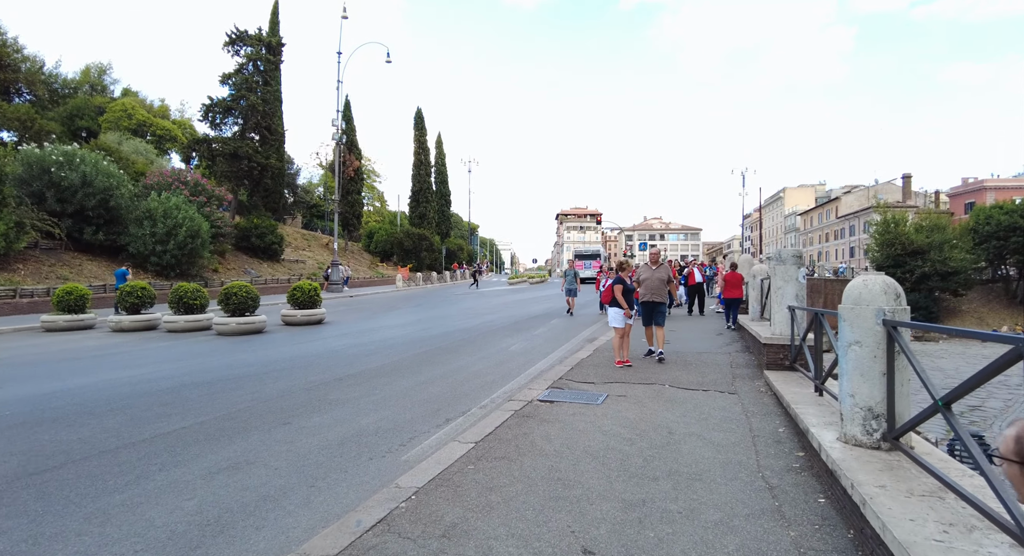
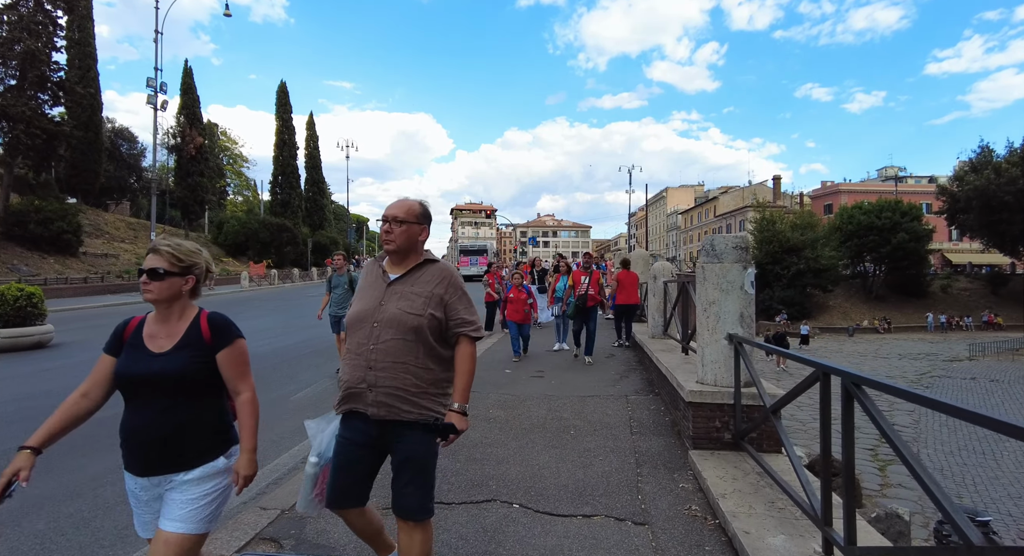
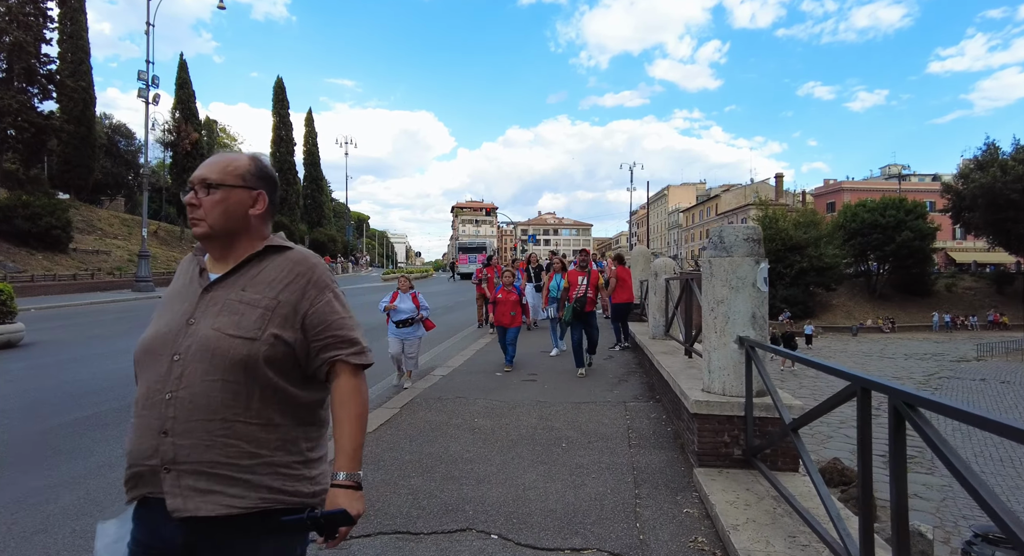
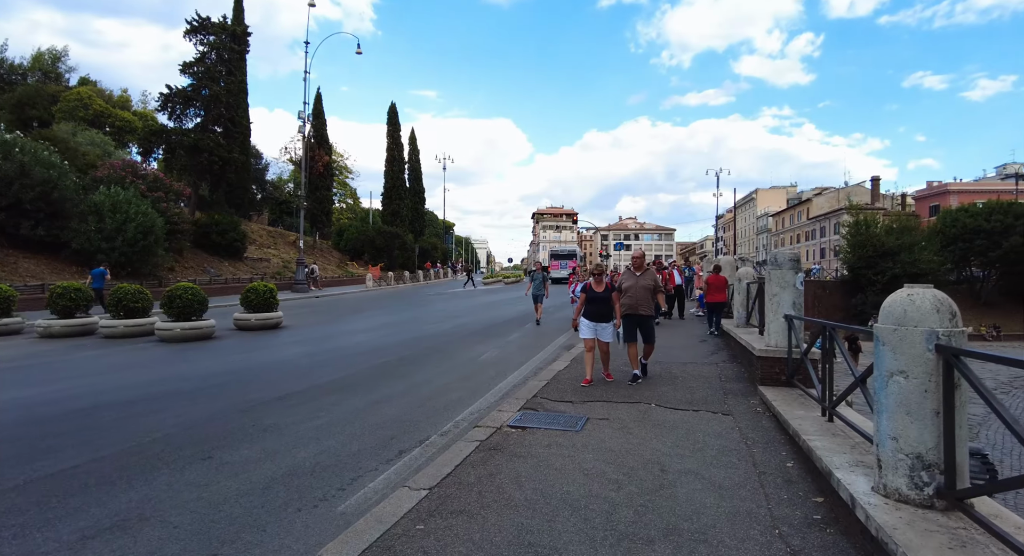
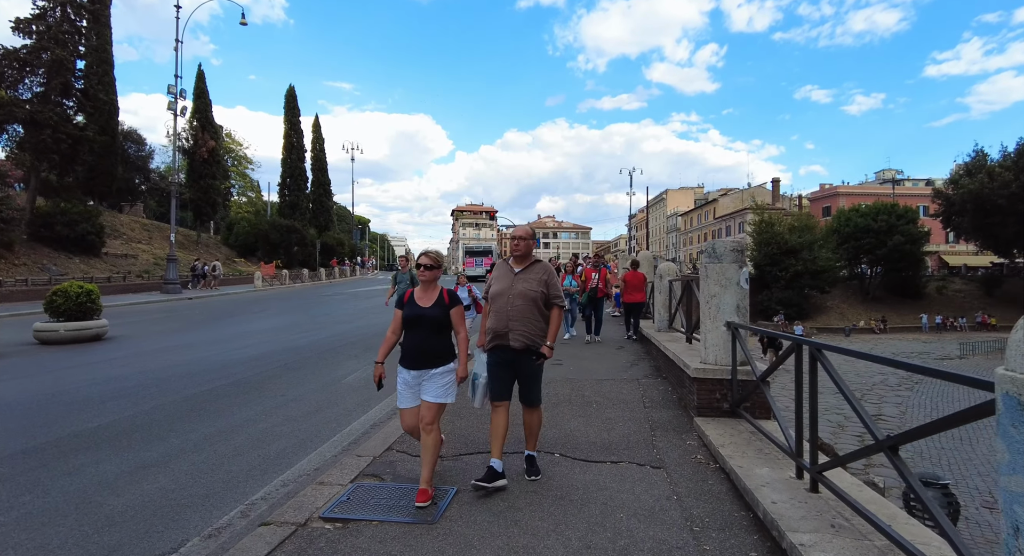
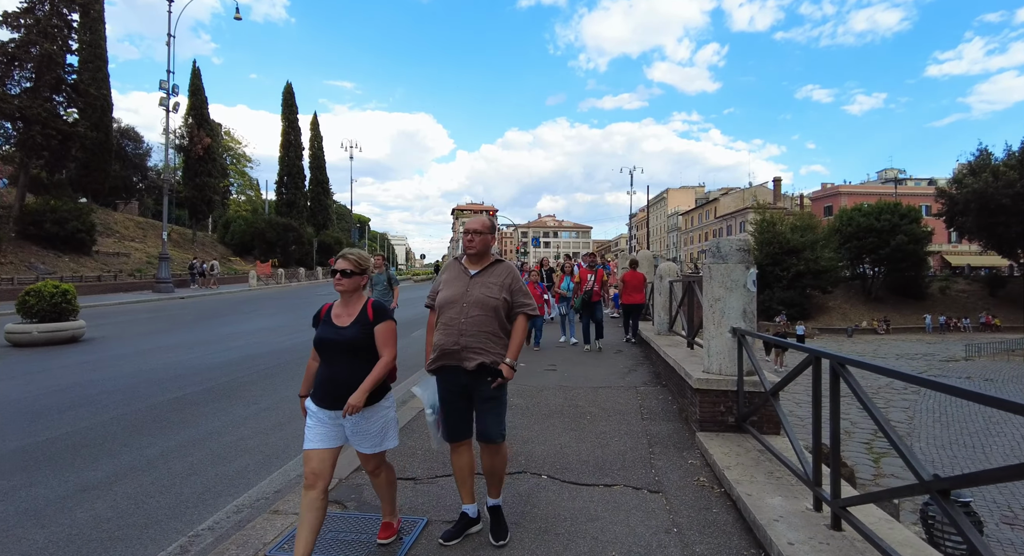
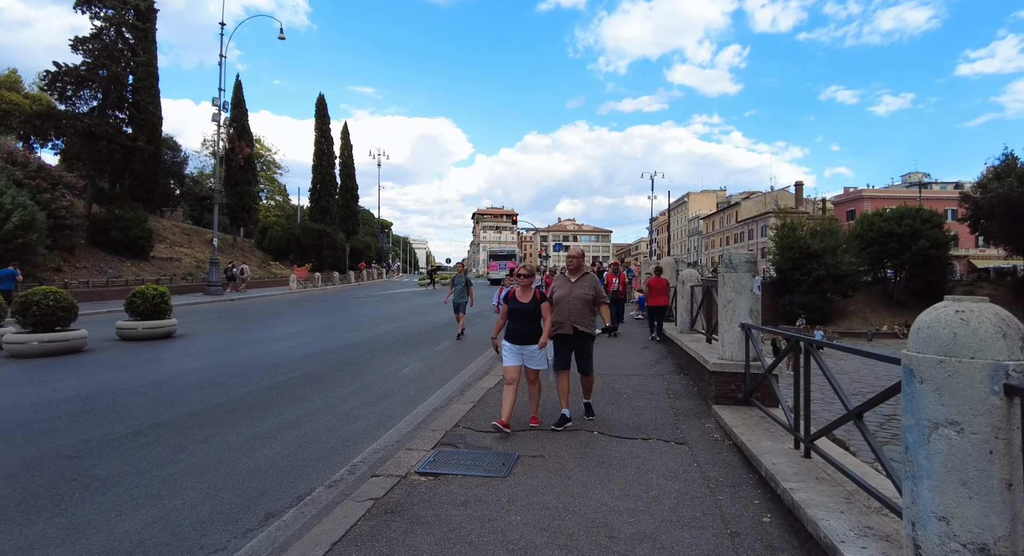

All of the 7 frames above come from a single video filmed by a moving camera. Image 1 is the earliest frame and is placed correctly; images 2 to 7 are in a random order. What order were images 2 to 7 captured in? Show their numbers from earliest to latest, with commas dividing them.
4, 7, 5, 6, 2, 3
